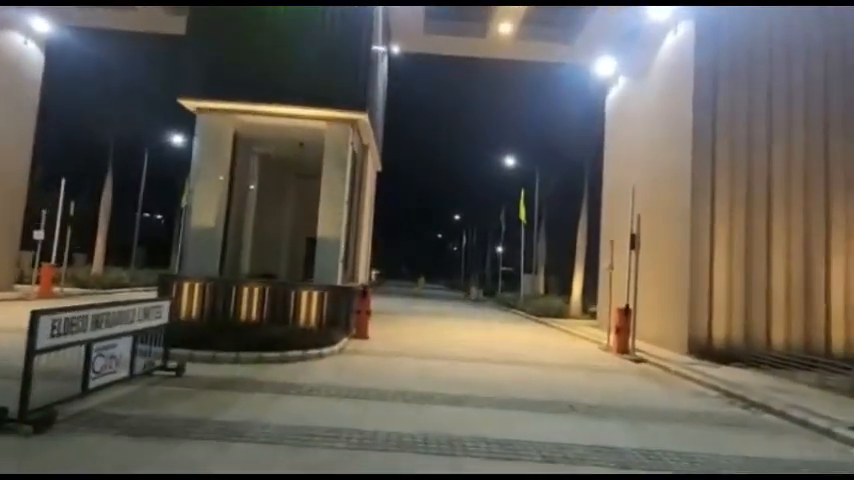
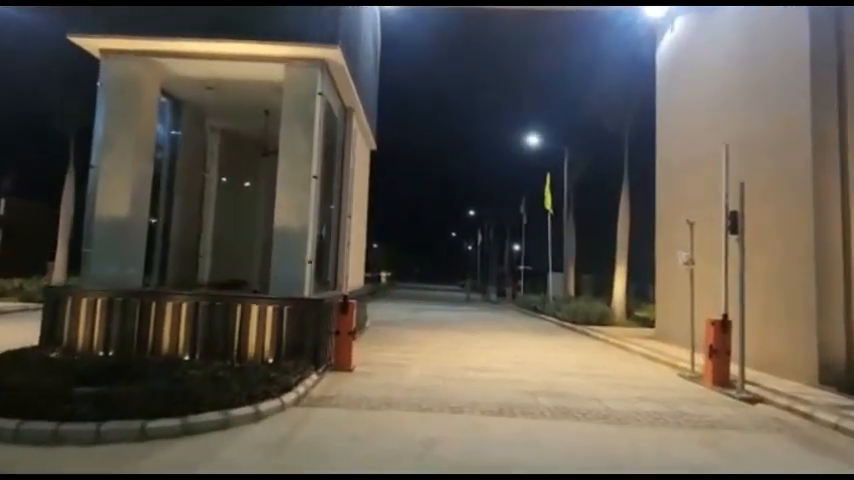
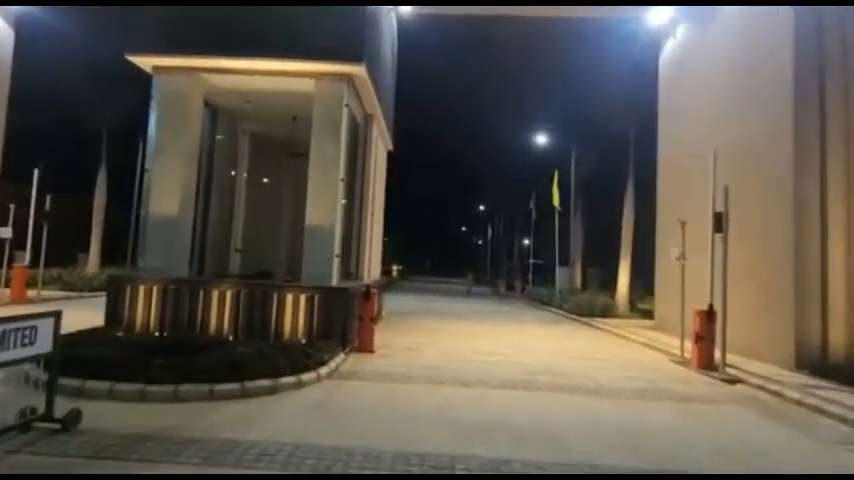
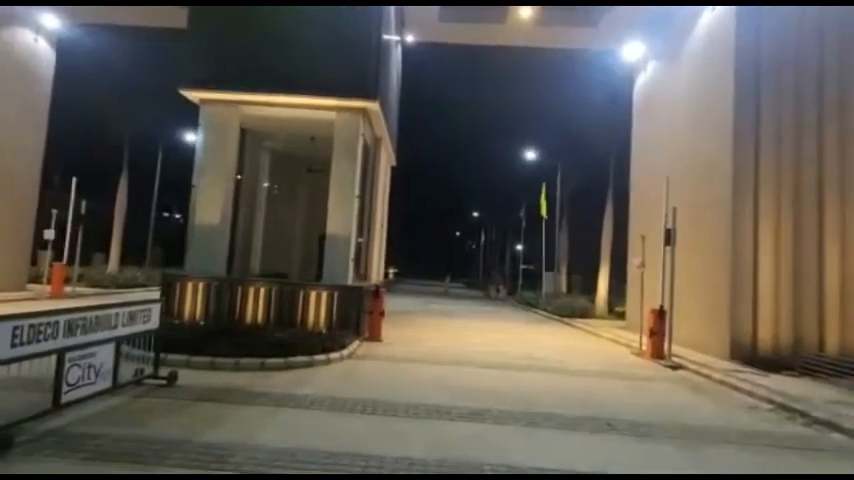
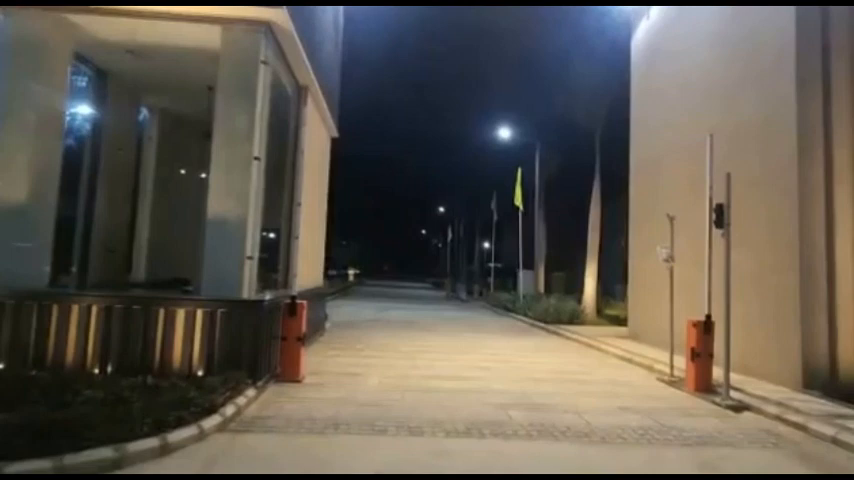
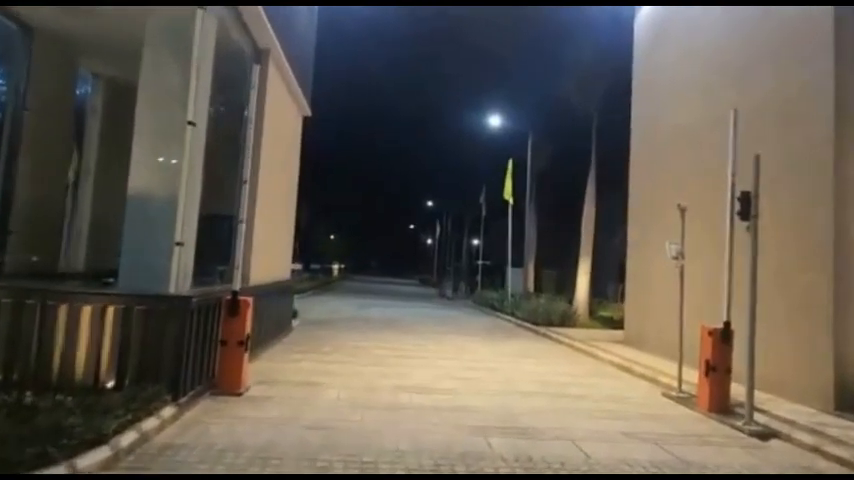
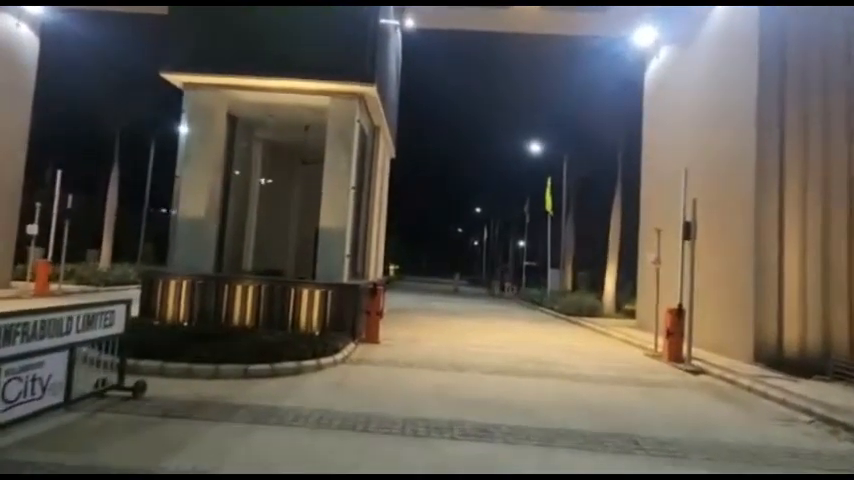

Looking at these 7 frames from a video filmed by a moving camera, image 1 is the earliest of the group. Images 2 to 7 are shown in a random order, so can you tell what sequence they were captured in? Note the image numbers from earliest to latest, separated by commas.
4, 7, 3, 2, 5, 6
